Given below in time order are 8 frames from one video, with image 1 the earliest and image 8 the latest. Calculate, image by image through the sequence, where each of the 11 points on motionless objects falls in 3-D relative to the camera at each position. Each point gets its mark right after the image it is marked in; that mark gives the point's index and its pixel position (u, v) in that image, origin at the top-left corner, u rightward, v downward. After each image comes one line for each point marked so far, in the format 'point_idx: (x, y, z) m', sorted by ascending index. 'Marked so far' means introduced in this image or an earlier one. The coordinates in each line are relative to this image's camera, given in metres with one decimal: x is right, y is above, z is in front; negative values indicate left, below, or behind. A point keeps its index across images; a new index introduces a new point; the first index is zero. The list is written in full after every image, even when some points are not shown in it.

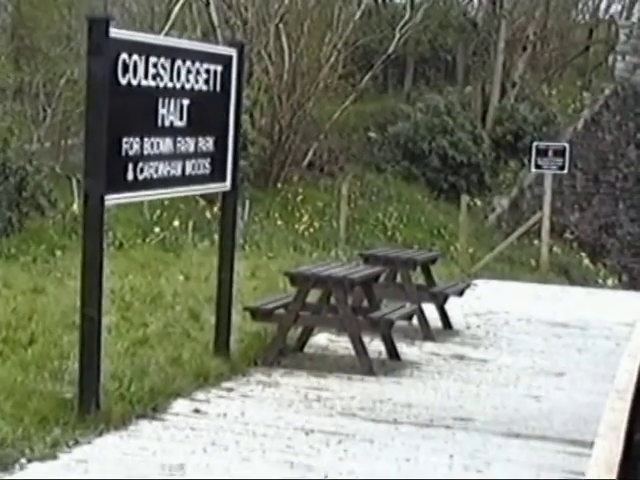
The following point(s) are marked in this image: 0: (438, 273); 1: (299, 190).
0: (+1.2, -0.3, +14.6) m
1: (-0.3, +0.7, +19.4) m
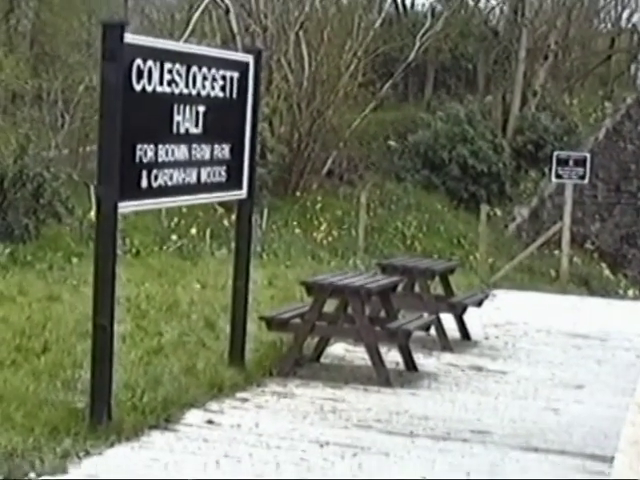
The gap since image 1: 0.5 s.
0: (+1.3, -0.4, +14.5) m
1: (0.0, +0.6, +19.3) m
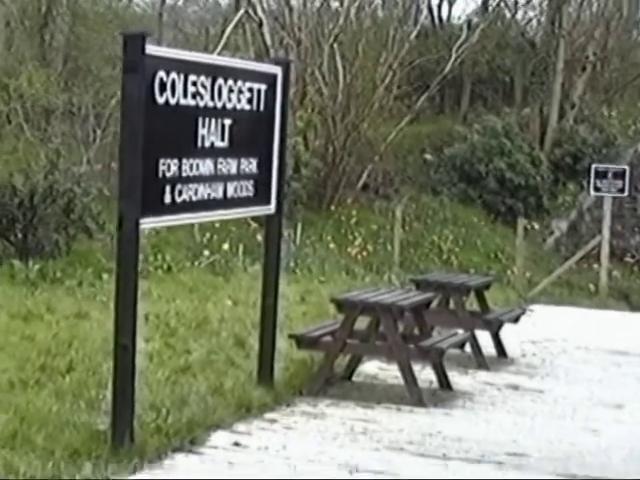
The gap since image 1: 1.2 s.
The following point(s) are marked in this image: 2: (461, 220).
0: (+1.7, -0.6, +14.3) m
1: (+0.4, +0.4, +19.1) m
2: (+1.8, +0.3, +18.9) m
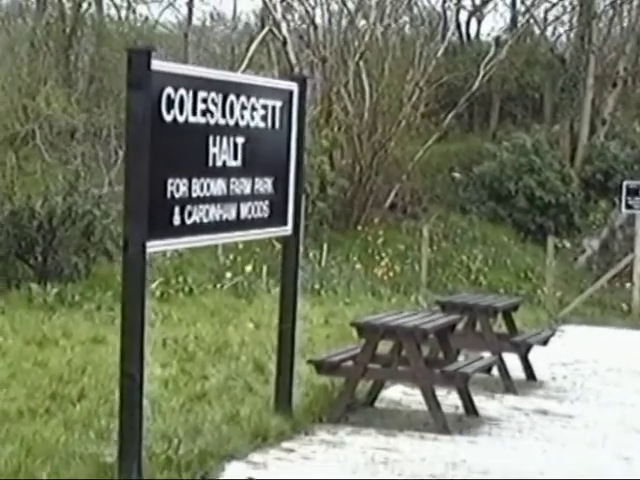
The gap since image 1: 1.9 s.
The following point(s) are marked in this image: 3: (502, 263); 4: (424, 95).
0: (+1.9, -0.7, +14.0) m
1: (+0.8, +0.1, +18.8) m
2: (+2.2, 0.0, +18.6) m
3: (+2.2, -0.3, +17.6) m
4: (+1.4, +1.9, +19.2) m
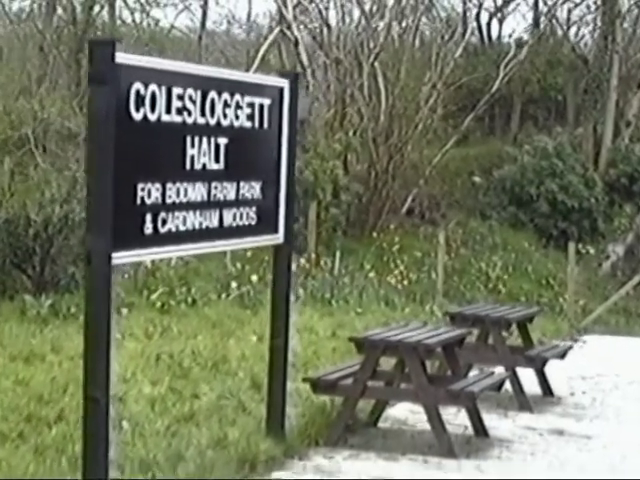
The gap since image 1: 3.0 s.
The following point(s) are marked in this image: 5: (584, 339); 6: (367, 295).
0: (+2.0, -0.8, +13.4) m
1: (+1.0, 0.0, +18.3) m
2: (+2.4, -0.1, +18.0) m
3: (+2.4, -0.3, +17.1) m
4: (+1.6, +1.8, +18.7) m
5: (+2.4, -0.9, +13.2) m
6: (+0.4, -0.5, +13.7) m
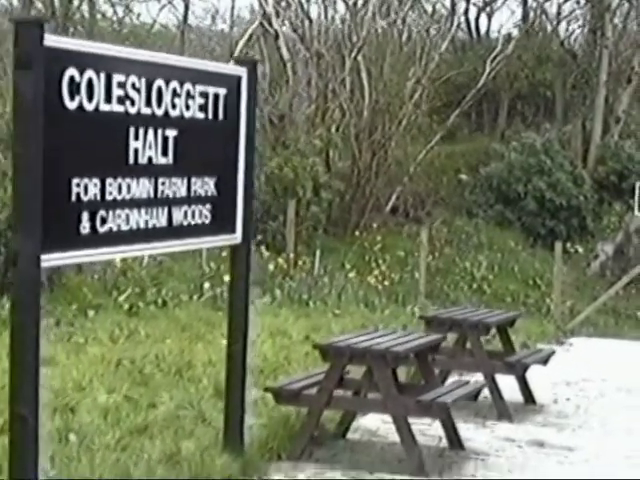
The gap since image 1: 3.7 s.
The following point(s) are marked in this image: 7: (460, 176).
0: (+1.8, -0.8, +12.9) m
1: (+0.7, 0.0, +17.8) m
2: (+2.1, 0.0, +17.6) m
3: (+2.1, -0.3, +16.6) m
4: (+1.3, +1.8, +18.2) m
5: (+2.2, -0.9, +12.8) m
6: (+0.2, -0.5, +13.3) m
7: (+1.9, +0.9, +19.9) m
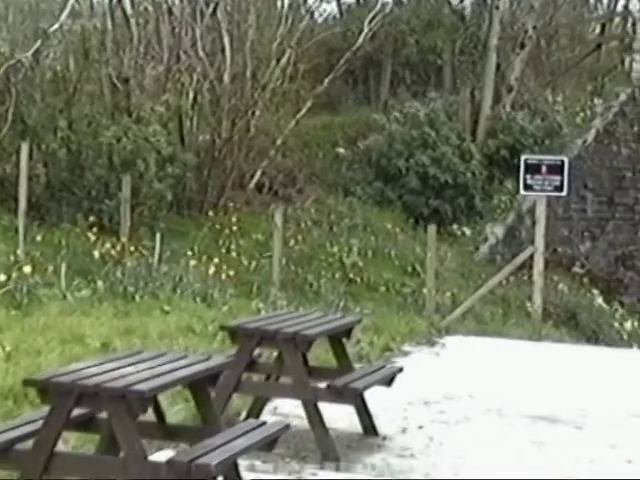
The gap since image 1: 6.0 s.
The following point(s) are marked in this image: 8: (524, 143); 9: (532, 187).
0: (+0.6, -0.7, +11.1) m
1: (-0.8, +0.2, +15.9) m
2: (+0.6, +0.2, +15.7) m
3: (+0.6, -0.1, +14.7) m
4: (-0.3, +2.1, +16.2) m
5: (+0.9, -0.8, +10.9) m
6: (-1.1, -0.4, +11.3) m
7: (+0.2, +1.1, +18.0) m
8: (+2.7, +1.3, +19.2) m
9: (+1.9, +0.5, +12.6) m
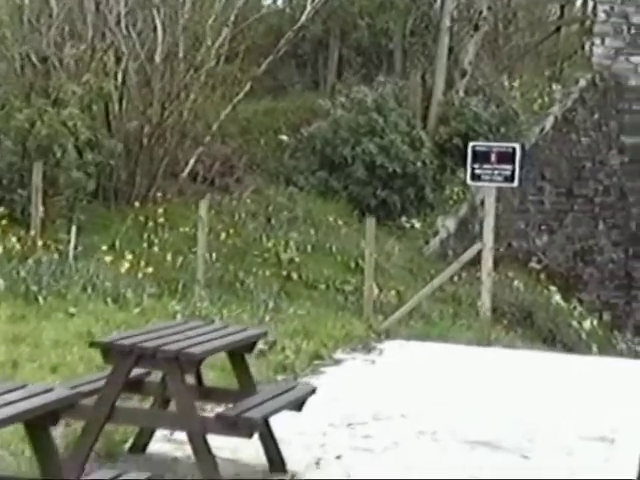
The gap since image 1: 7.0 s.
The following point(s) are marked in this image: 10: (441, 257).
0: (0.0, -0.6, +10.0) m
1: (-1.5, +0.3, +14.8) m
2: (0.0, +0.2, +14.6) m
3: (+0.1, -0.1, +13.7) m
4: (-0.9, +2.1, +15.2) m
5: (+0.4, -0.7, +9.8) m
6: (-1.6, -0.3, +10.2) m
7: (-0.5, +1.2, +16.9) m
8: (+2.0, +1.4, +18.2) m
9: (+1.3, +0.5, +11.6) m
10: (+1.2, -0.2, +15.1) m
